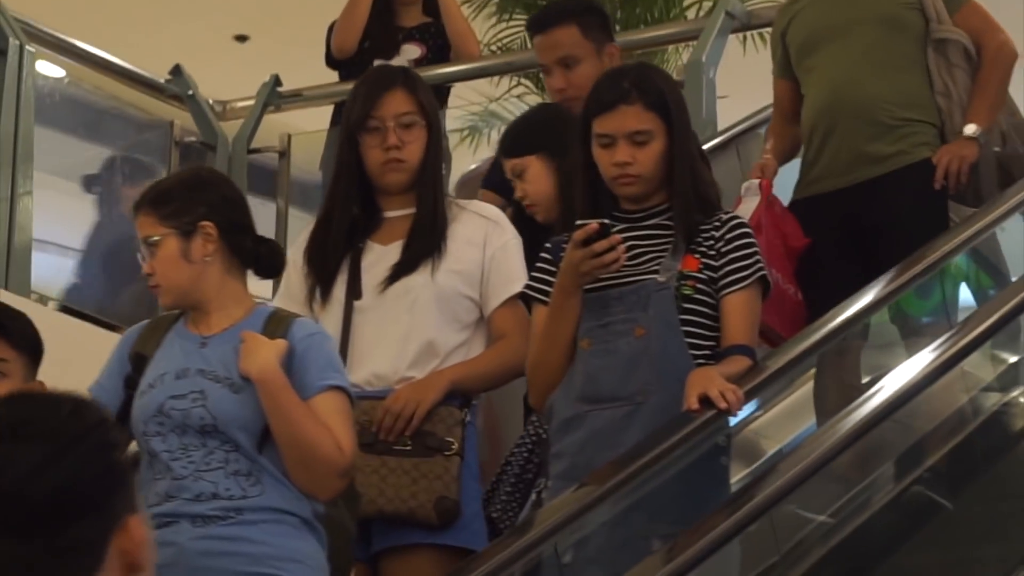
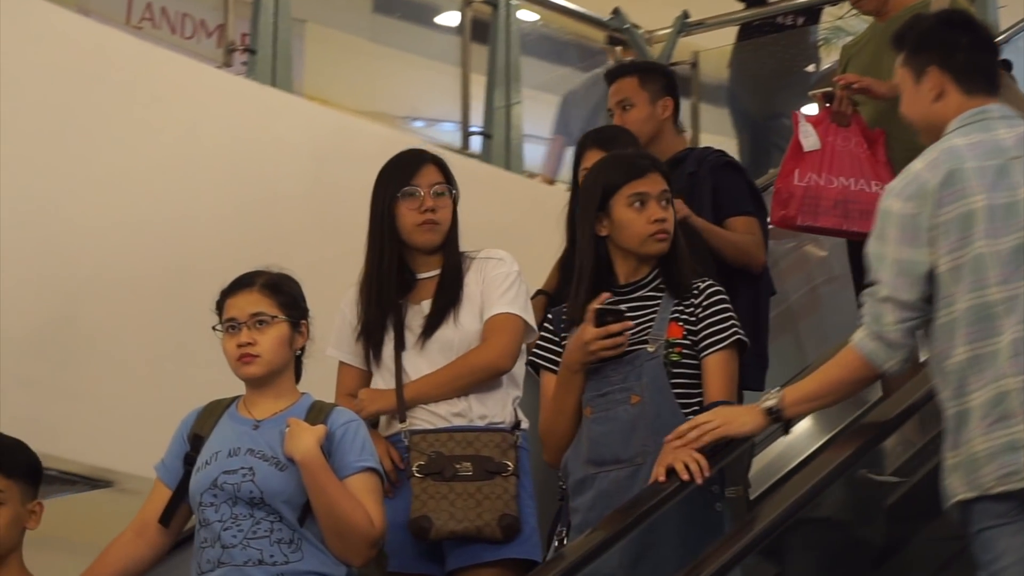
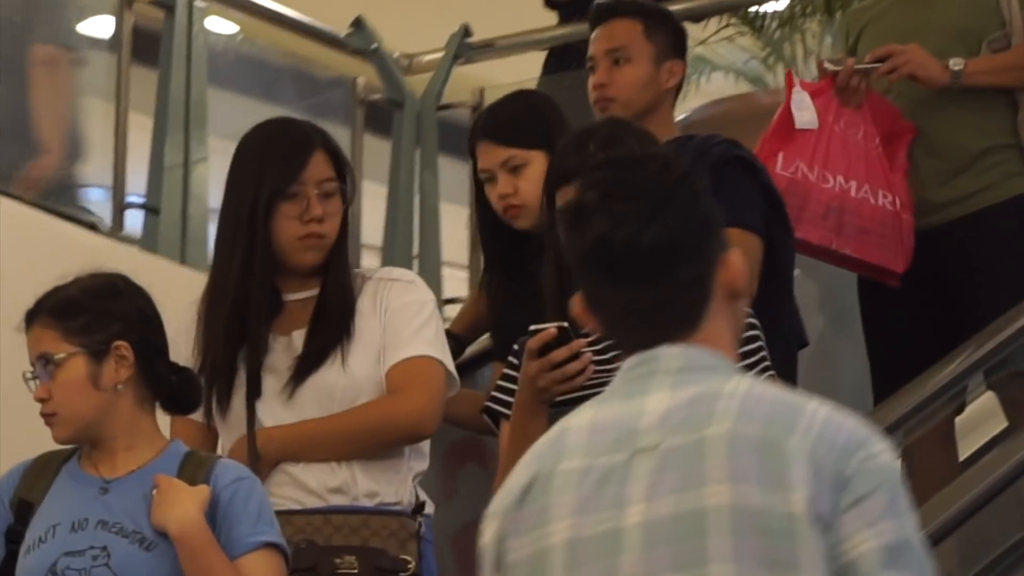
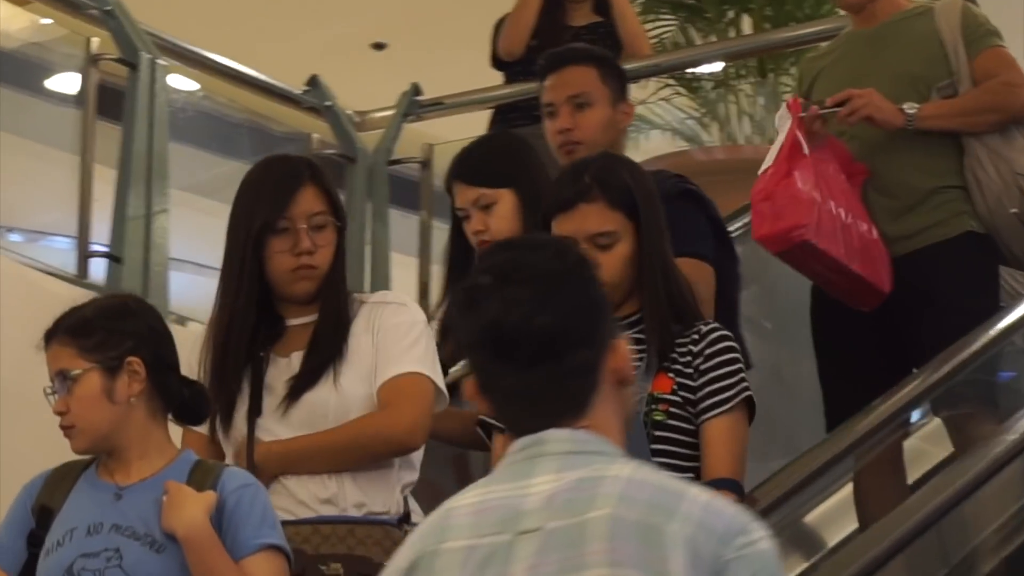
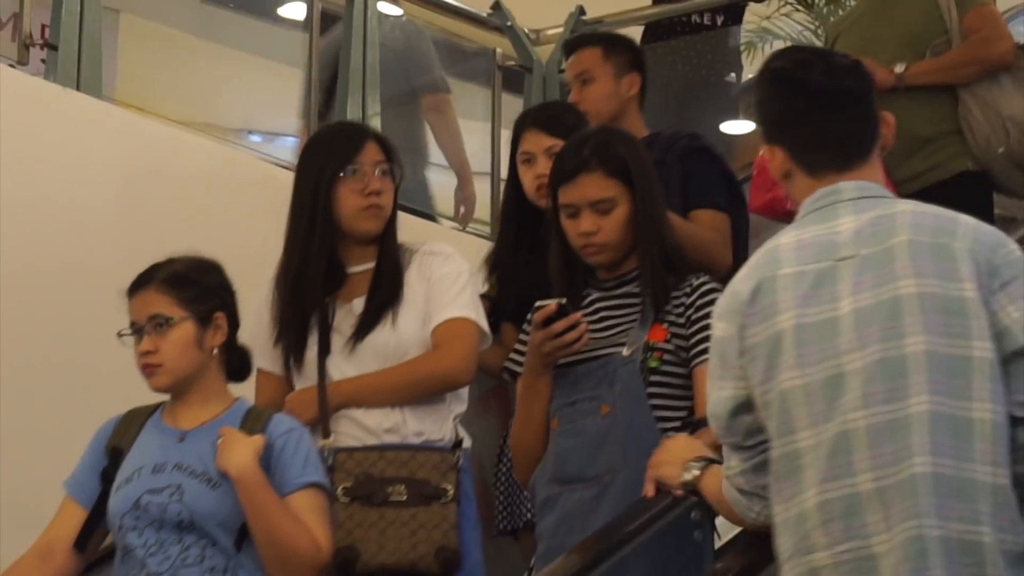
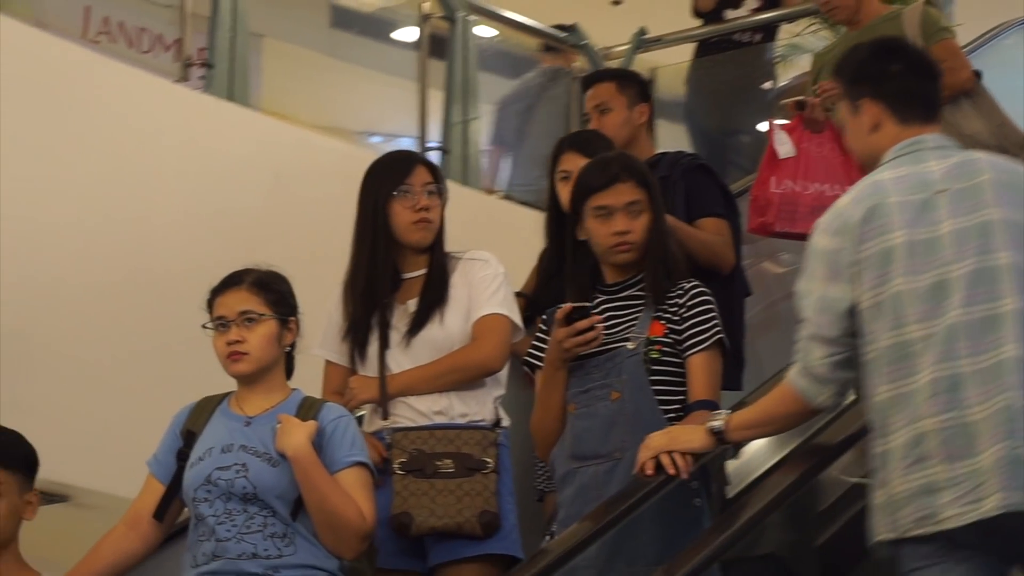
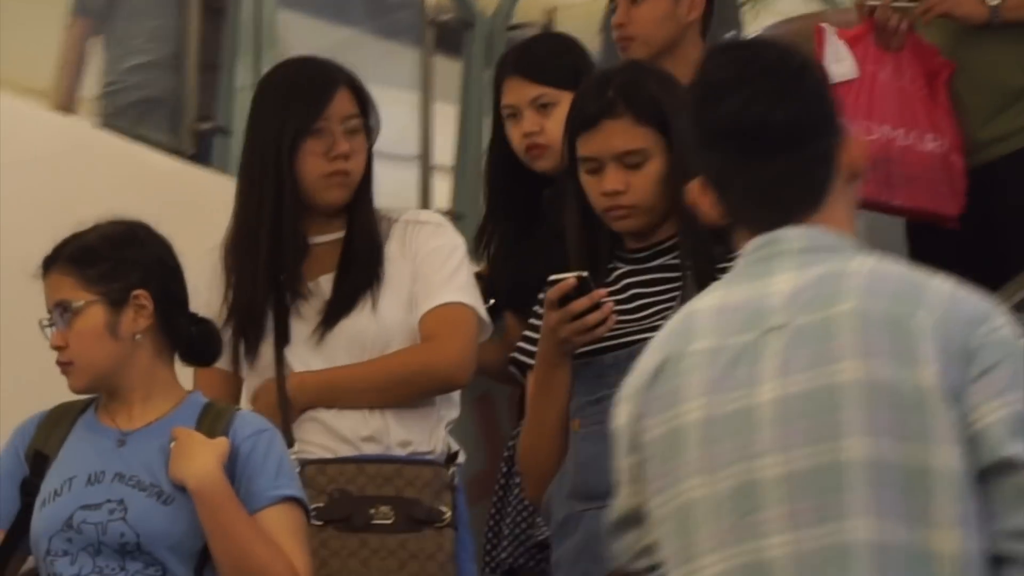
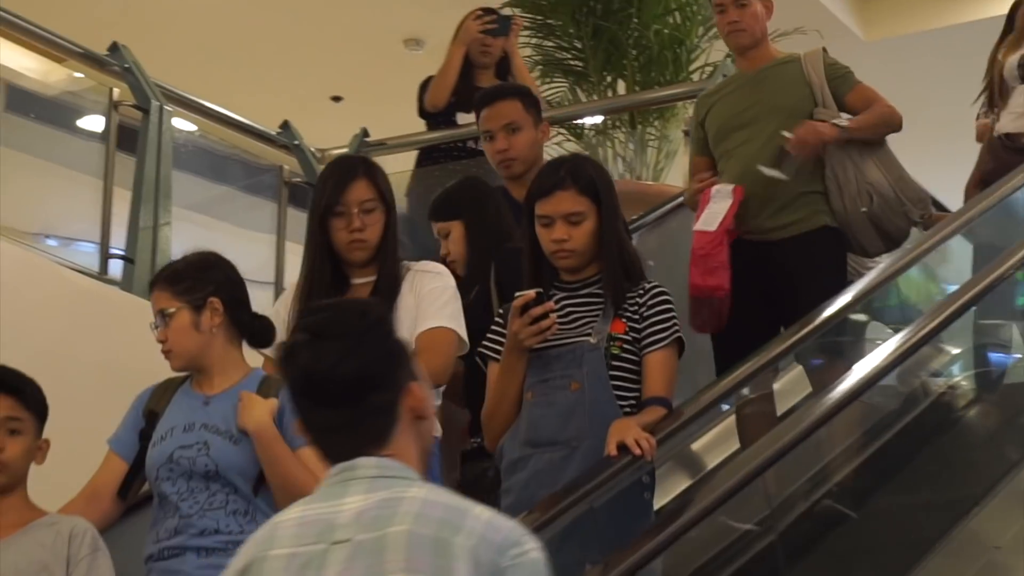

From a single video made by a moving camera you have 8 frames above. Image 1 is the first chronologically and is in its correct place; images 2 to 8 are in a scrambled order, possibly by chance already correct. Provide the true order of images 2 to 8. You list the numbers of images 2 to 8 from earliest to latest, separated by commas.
8, 4, 3, 7, 5, 6, 2
